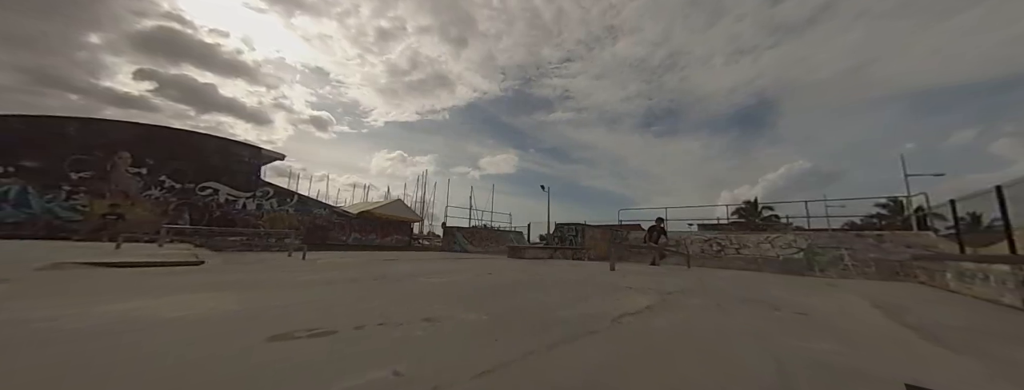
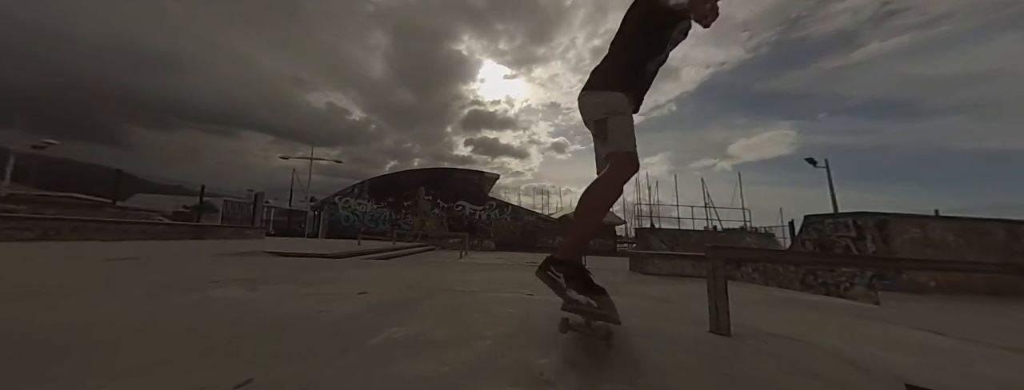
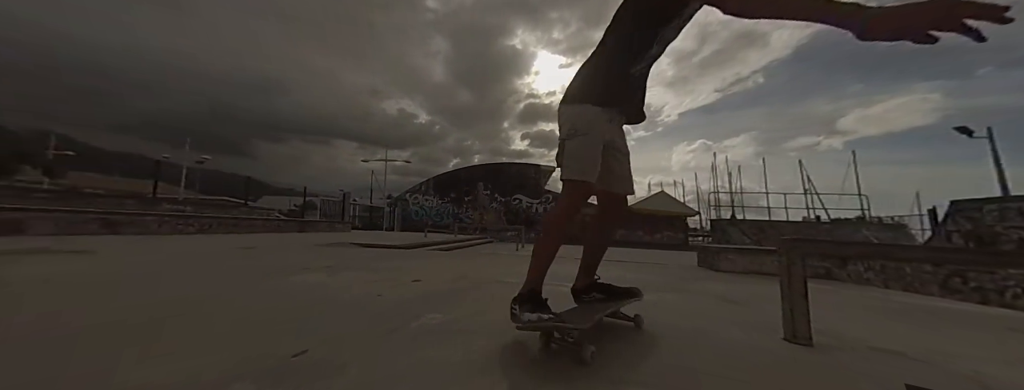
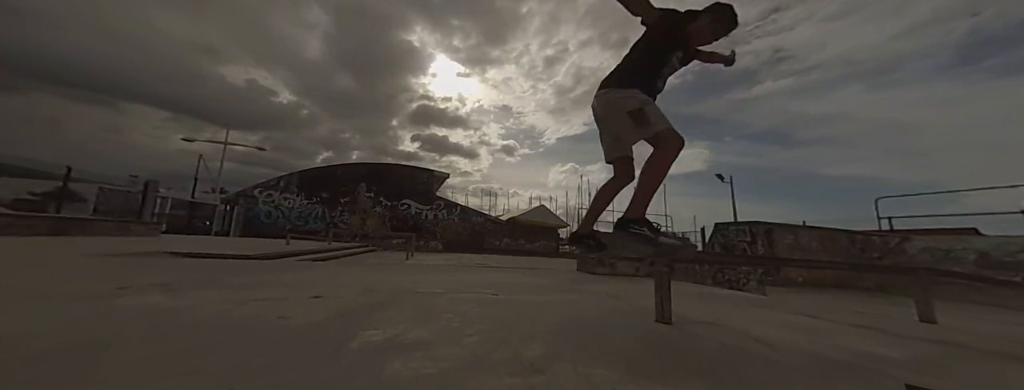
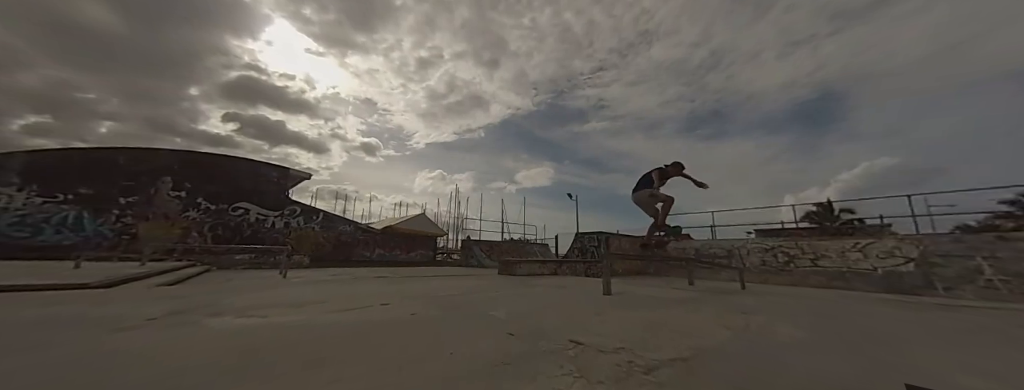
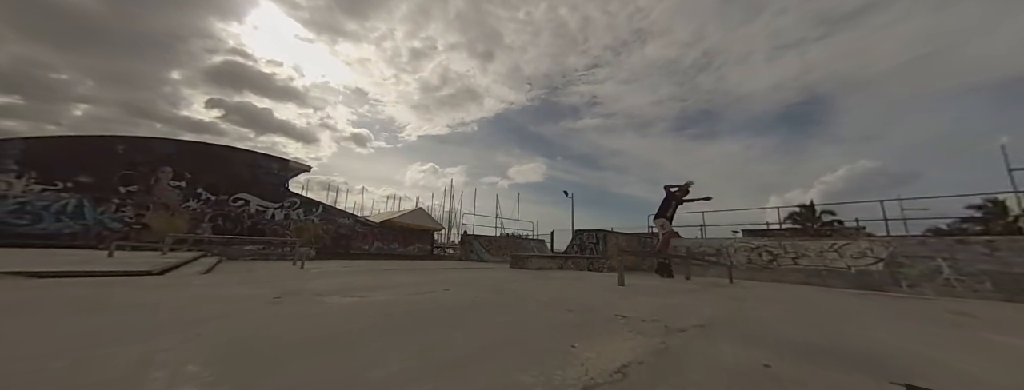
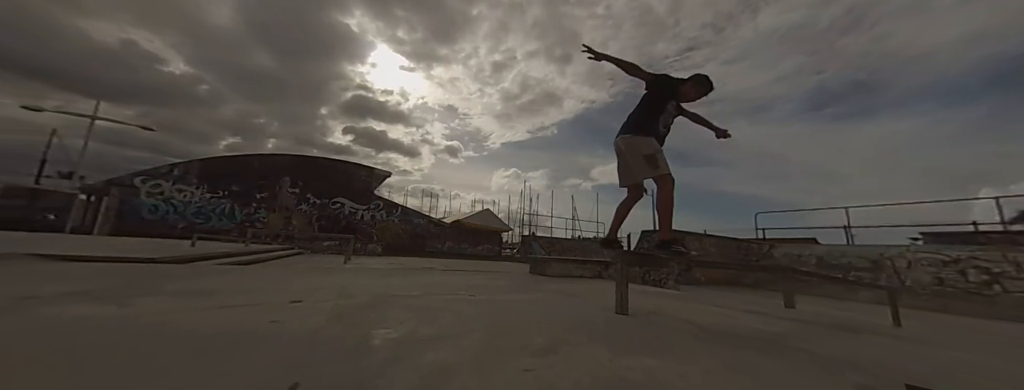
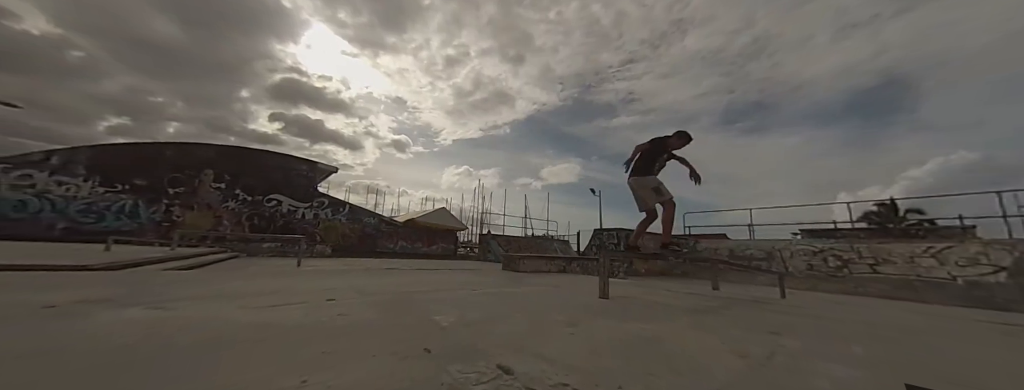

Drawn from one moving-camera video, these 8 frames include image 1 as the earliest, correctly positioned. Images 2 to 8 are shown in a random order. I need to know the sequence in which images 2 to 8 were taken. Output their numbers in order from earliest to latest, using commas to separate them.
6, 5, 8, 7, 4, 2, 3
